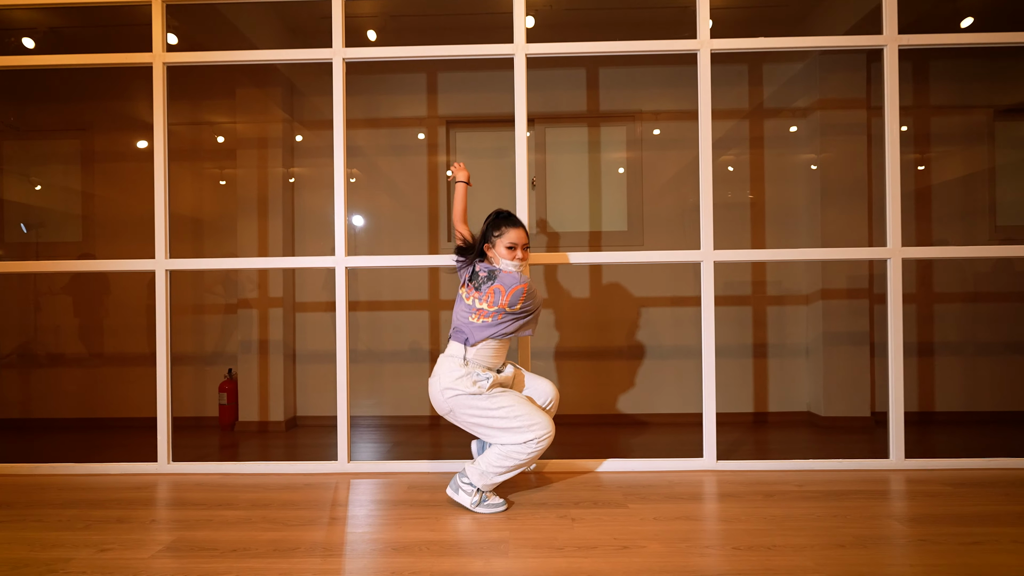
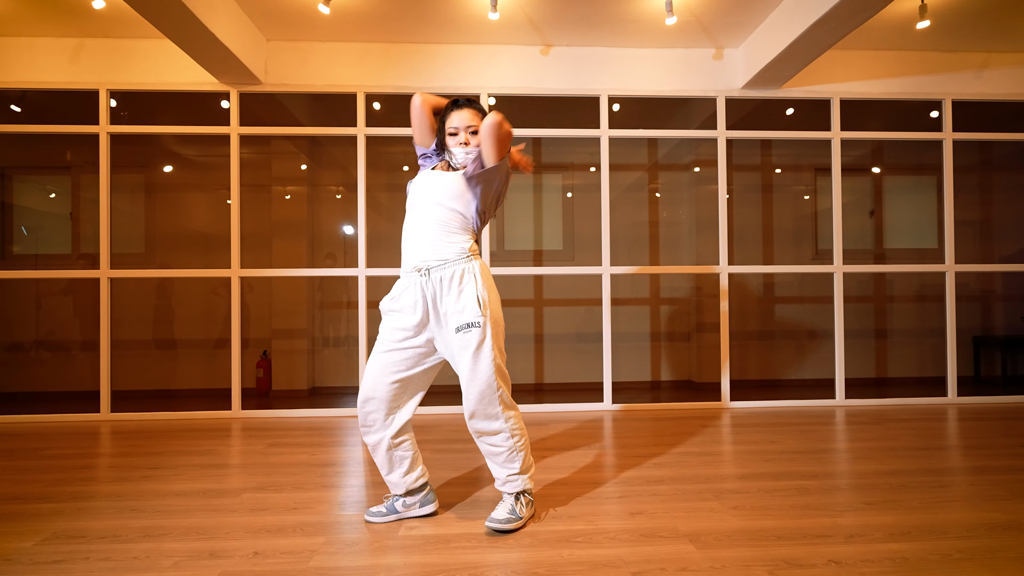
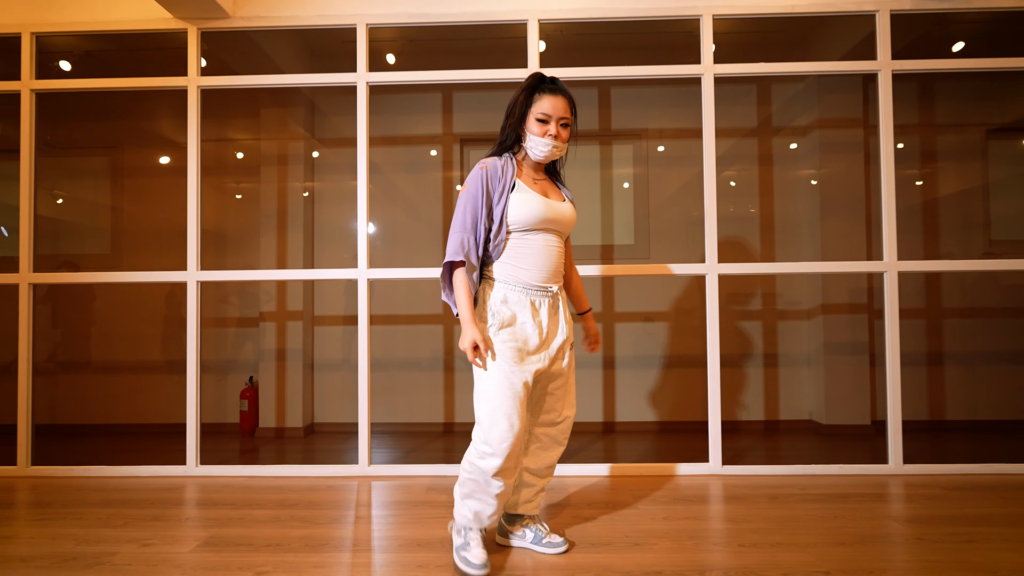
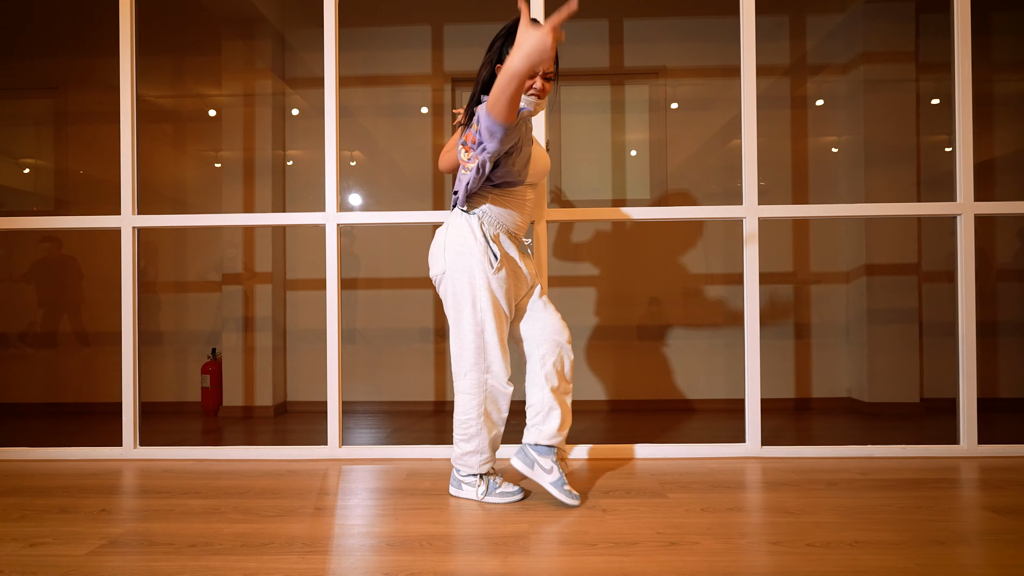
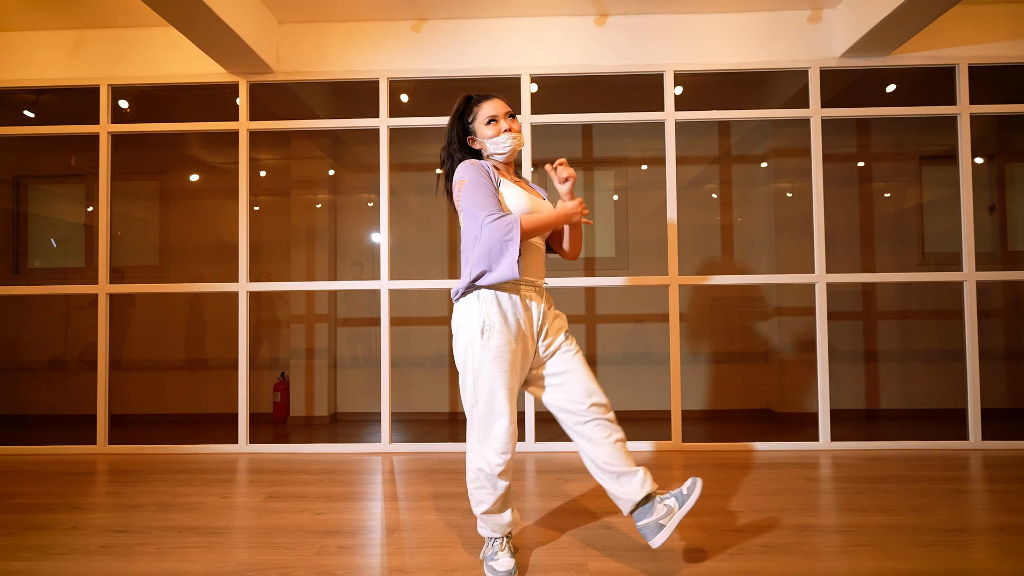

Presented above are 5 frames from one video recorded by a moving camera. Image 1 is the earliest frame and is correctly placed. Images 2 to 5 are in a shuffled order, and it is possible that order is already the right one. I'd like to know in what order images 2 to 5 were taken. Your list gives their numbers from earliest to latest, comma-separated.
4, 3, 5, 2
